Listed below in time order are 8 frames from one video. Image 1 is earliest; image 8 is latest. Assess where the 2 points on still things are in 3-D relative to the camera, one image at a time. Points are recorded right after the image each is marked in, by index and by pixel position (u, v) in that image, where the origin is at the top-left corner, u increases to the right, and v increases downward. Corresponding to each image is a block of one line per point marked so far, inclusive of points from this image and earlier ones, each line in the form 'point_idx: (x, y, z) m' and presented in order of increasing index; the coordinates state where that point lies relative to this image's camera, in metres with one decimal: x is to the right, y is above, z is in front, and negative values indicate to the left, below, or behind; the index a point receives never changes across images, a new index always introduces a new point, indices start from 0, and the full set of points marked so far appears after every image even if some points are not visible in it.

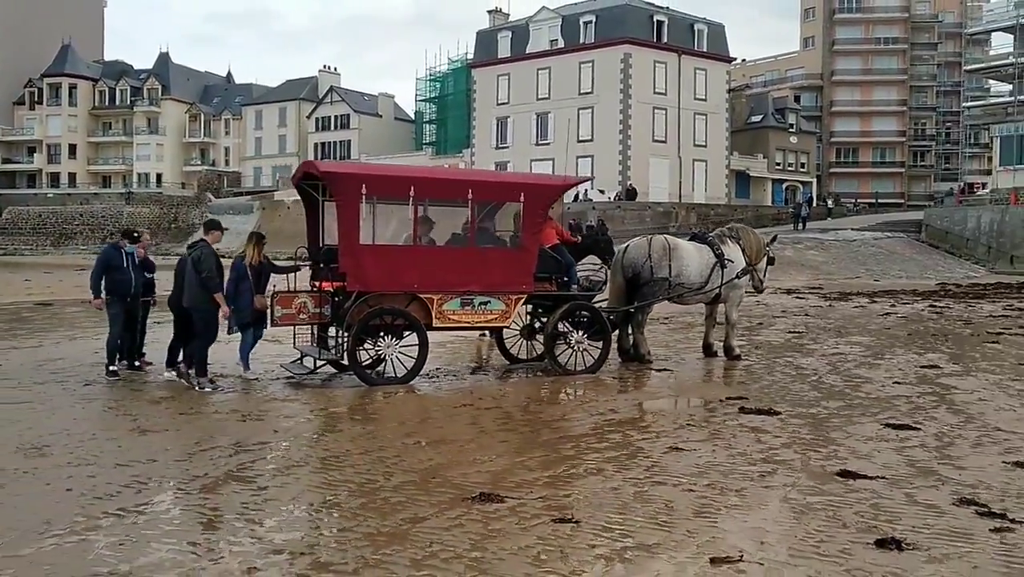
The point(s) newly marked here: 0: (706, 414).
0: (+1.9, -1.2, +9.6) m
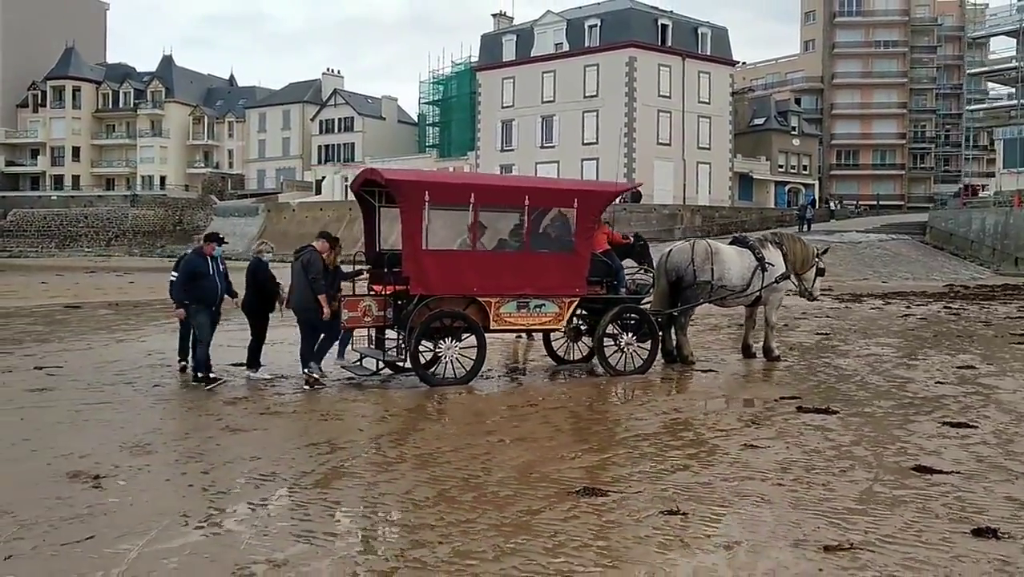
0: (+2.6, -1.3, +10.0) m
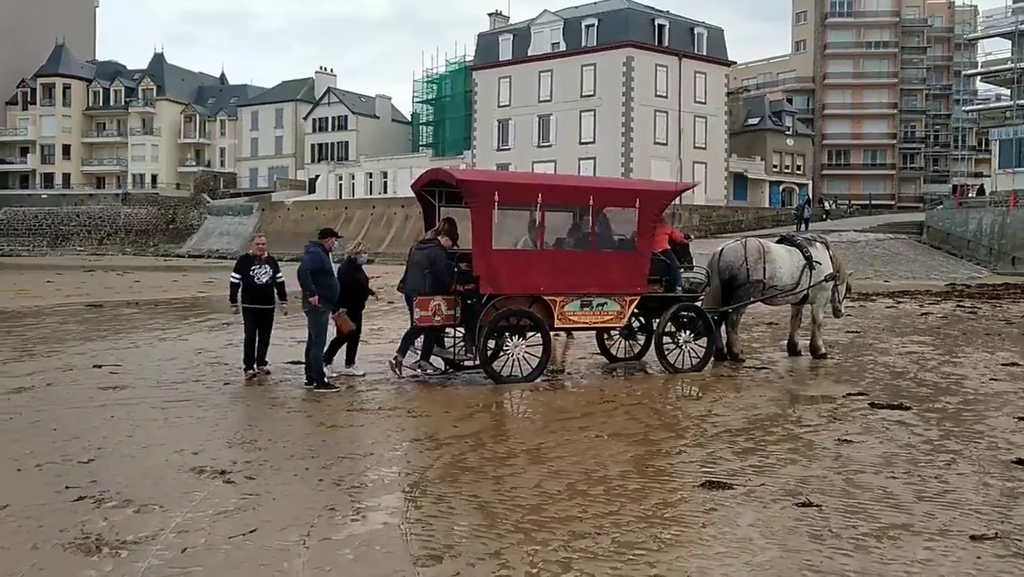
0: (+3.4, -1.2, +10.2) m
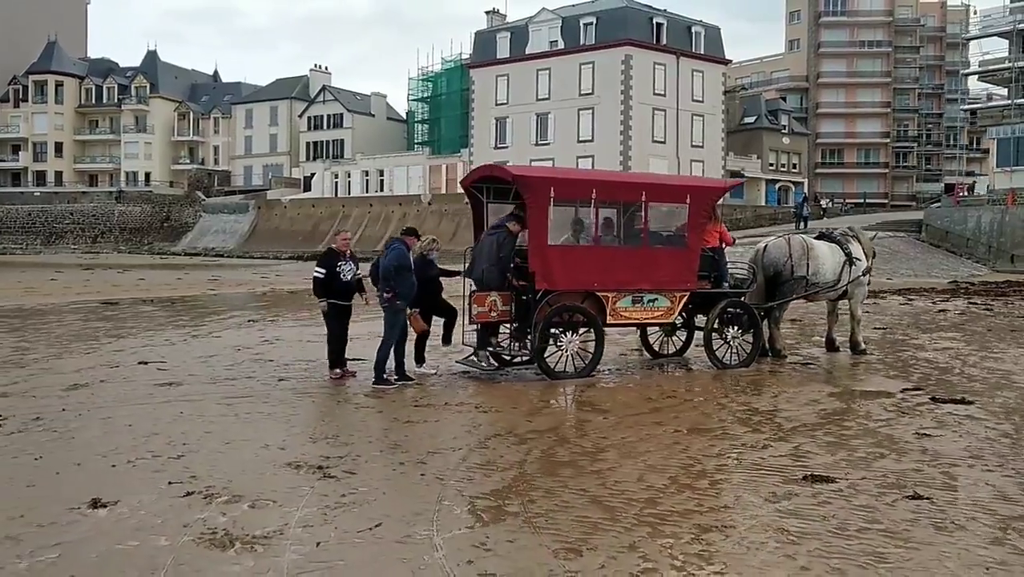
0: (+4.1, -1.2, +10.3) m
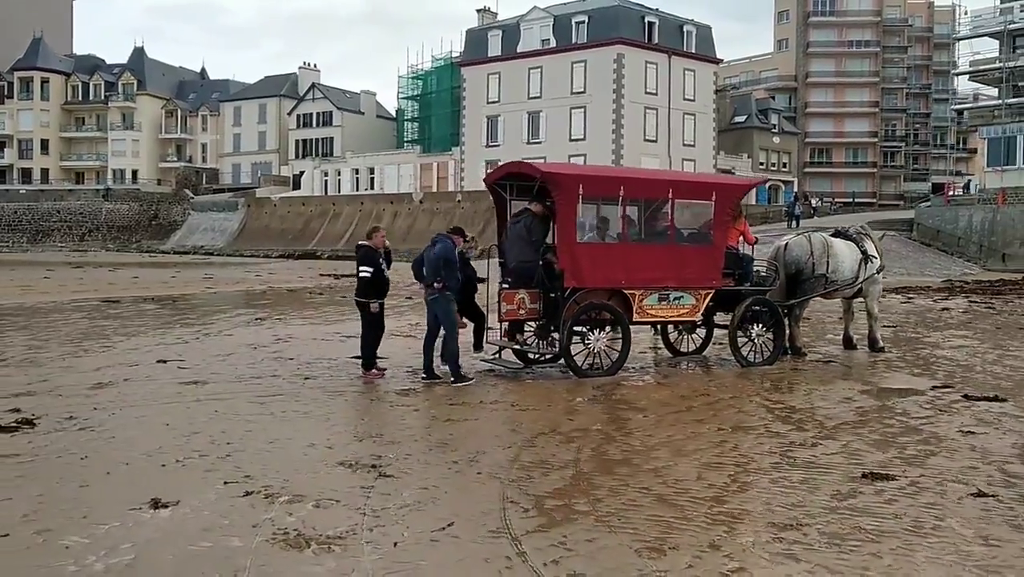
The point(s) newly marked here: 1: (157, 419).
0: (+4.5, -1.2, +10.3) m
1: (-3.3, -1.2, +9.0) m
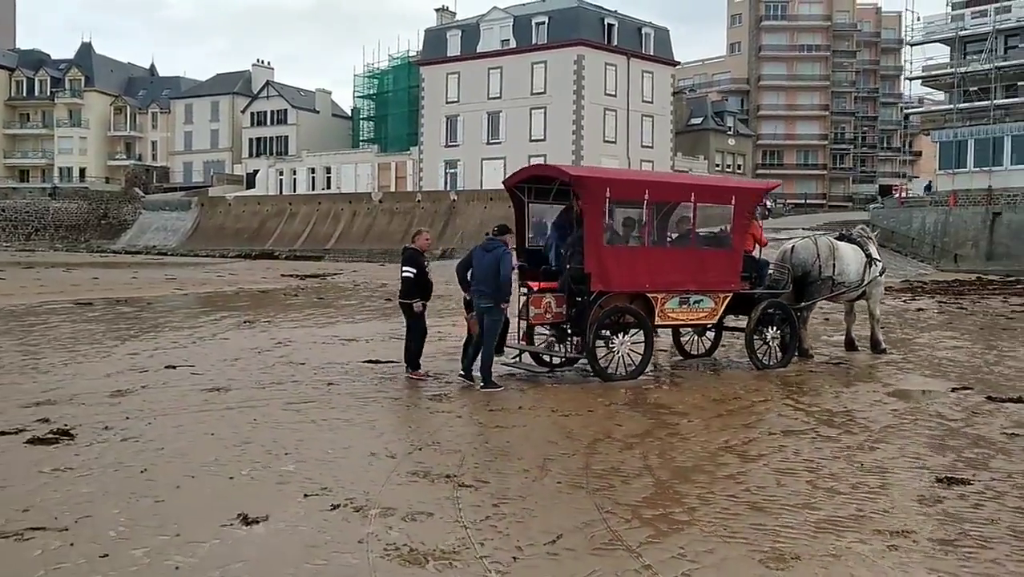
0: (+4.8, -1.2, +10.5) m
1: (-2.8, -1.3, +8.8) m
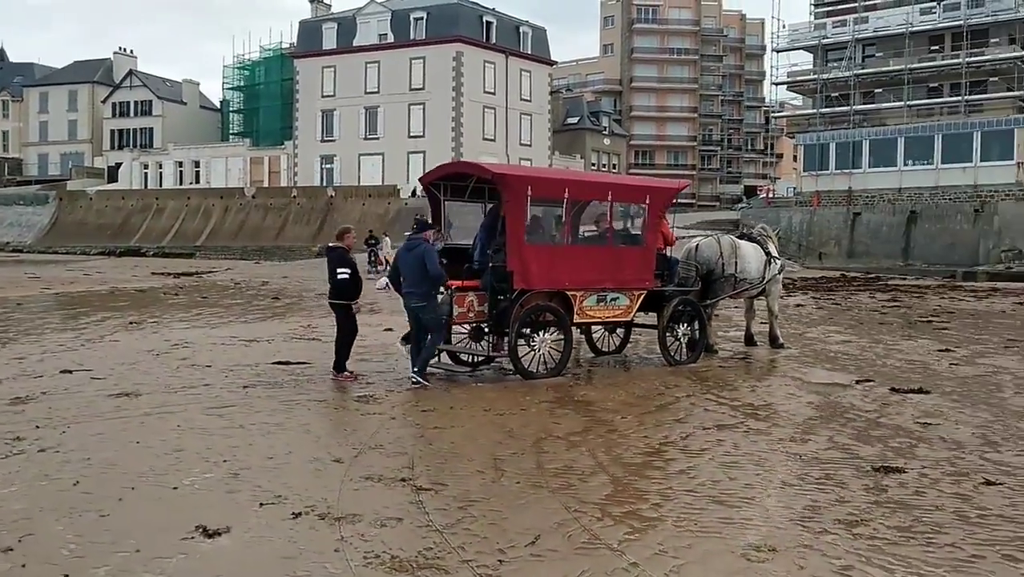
0: (+4.0, -1.2, +11.0) m
1: (-3.3, -1.3, +8.3) m
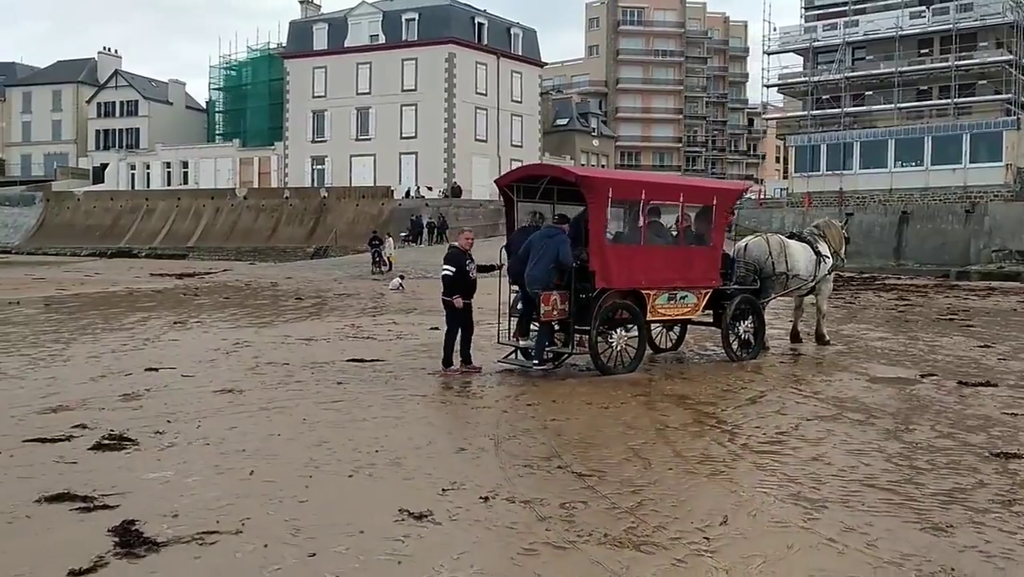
0: (+5.1, -1.1, +11.5) m
1: (-2.2, -1.2, +8.6) m
